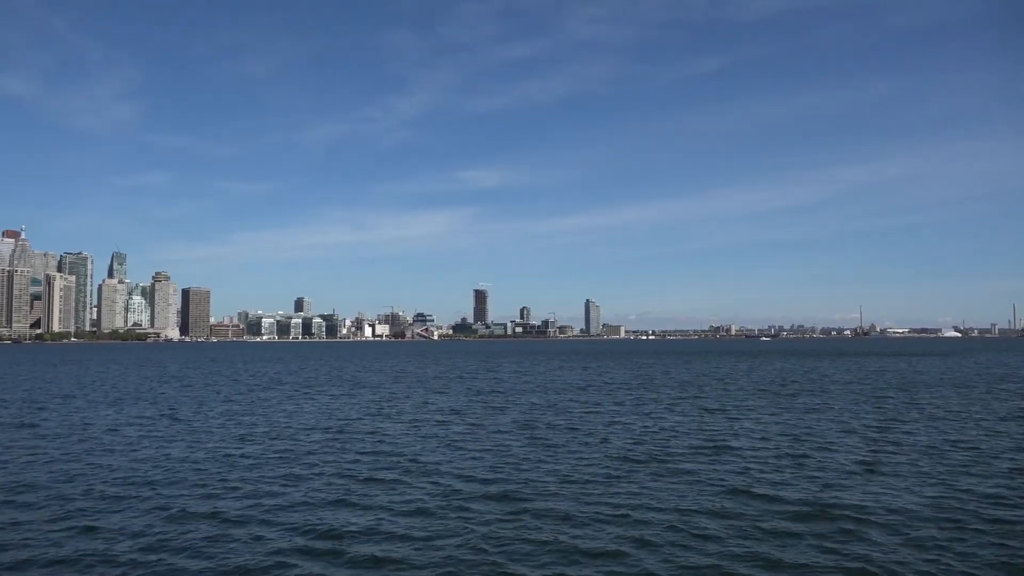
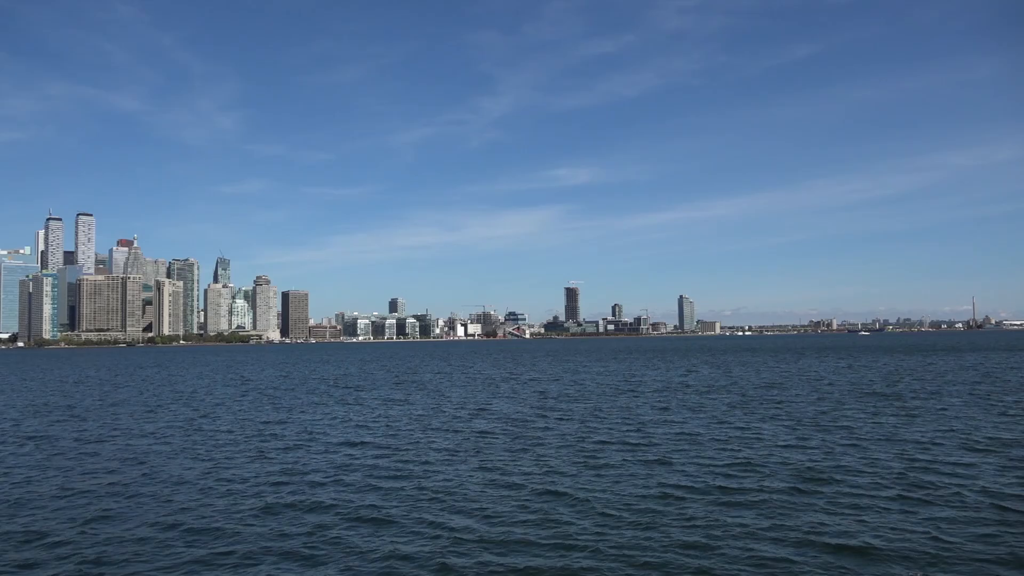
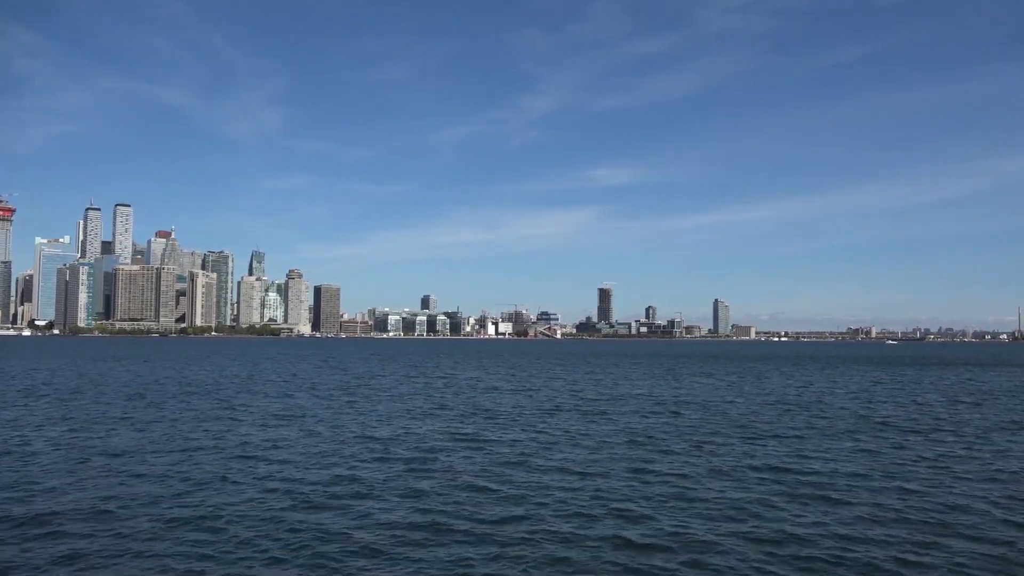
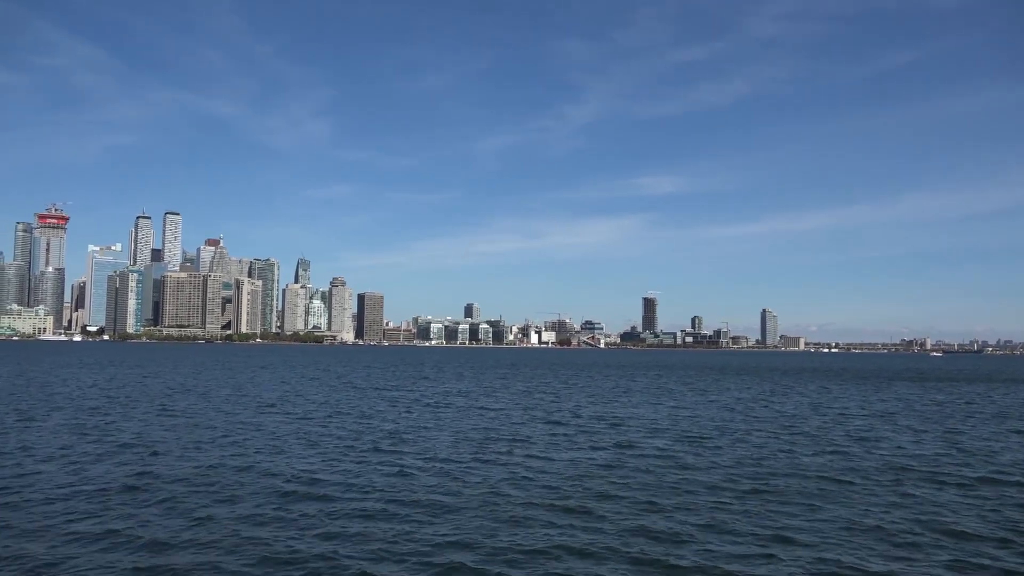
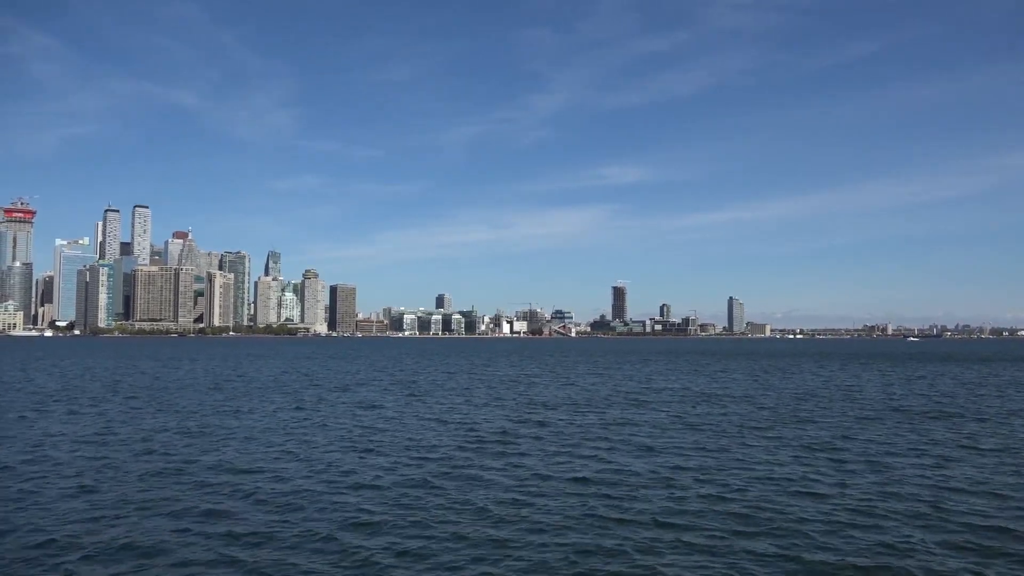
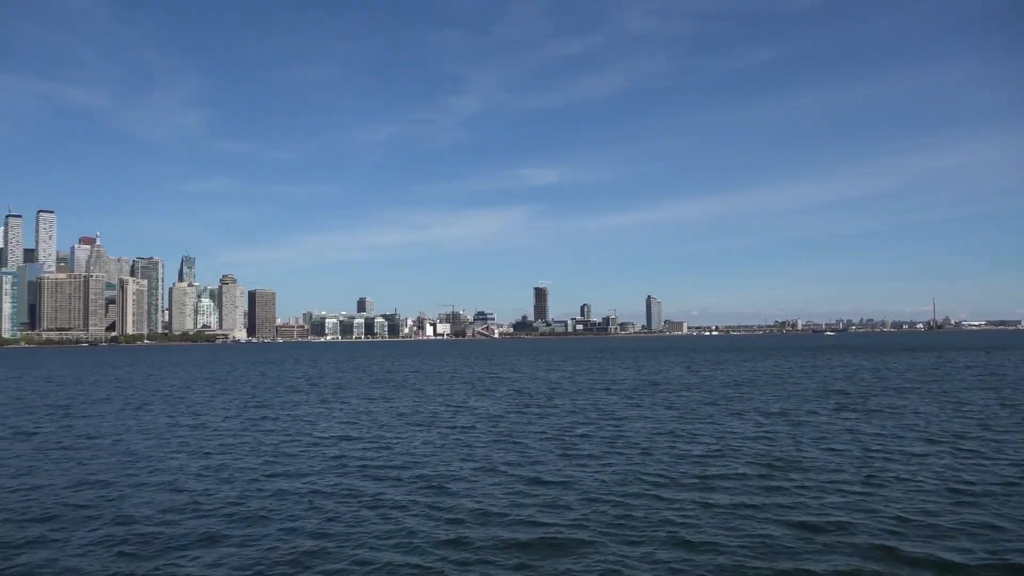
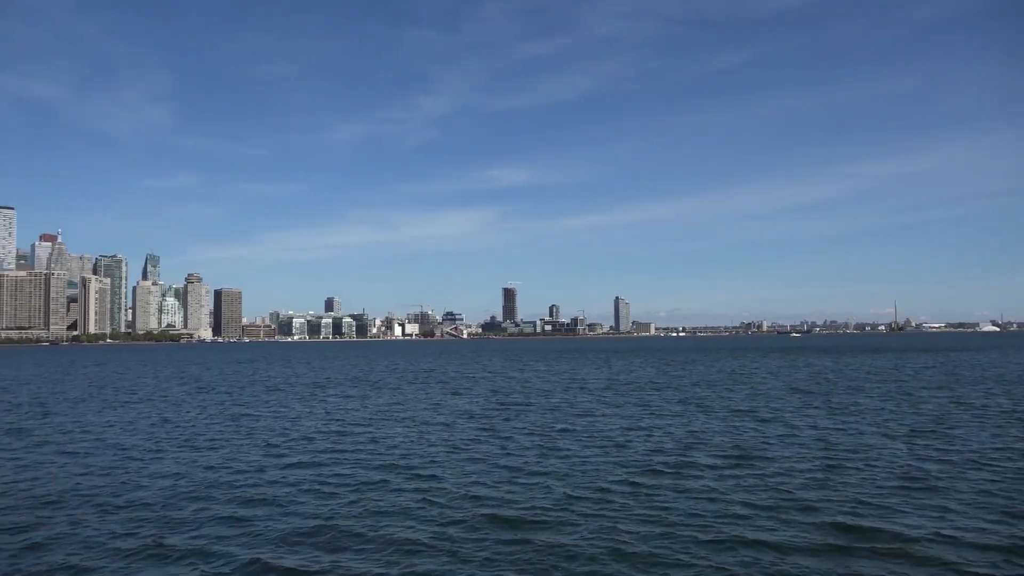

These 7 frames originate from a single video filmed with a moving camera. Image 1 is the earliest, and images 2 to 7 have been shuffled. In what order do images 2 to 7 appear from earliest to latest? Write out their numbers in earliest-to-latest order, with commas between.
7, 6, 2, 5, 3, 4
